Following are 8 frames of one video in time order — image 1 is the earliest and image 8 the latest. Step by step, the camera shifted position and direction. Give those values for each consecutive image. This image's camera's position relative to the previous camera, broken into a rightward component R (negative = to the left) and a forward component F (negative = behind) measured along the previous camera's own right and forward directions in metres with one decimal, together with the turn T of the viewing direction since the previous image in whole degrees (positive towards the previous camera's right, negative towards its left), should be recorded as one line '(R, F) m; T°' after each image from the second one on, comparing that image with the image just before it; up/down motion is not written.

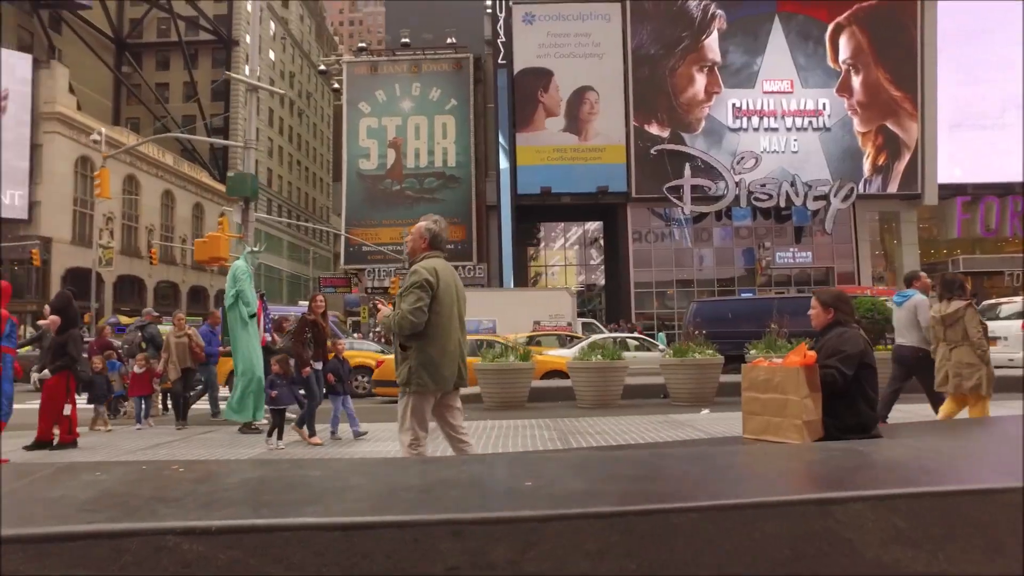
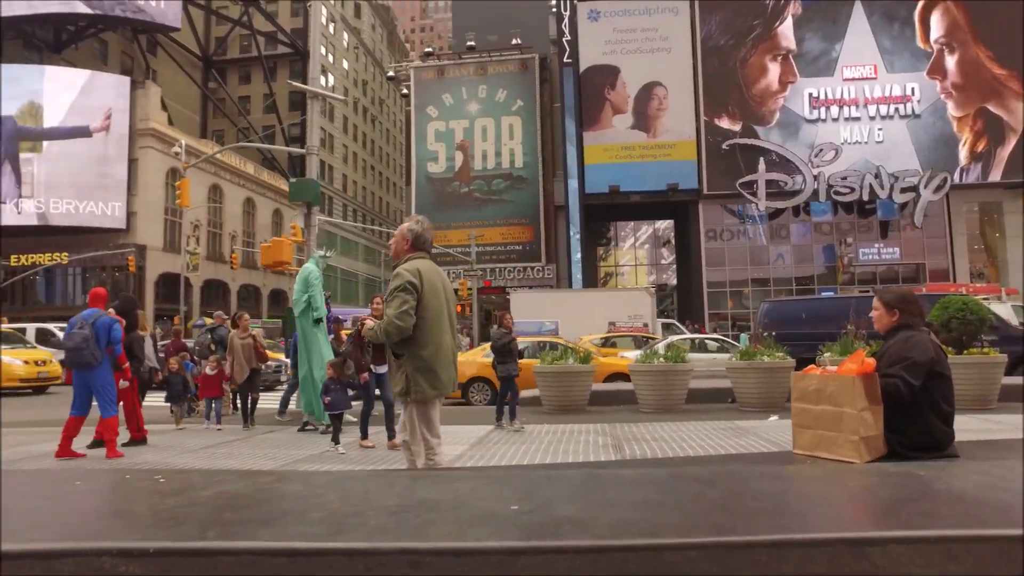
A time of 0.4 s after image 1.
(+0.2, +0.2) m; -6°
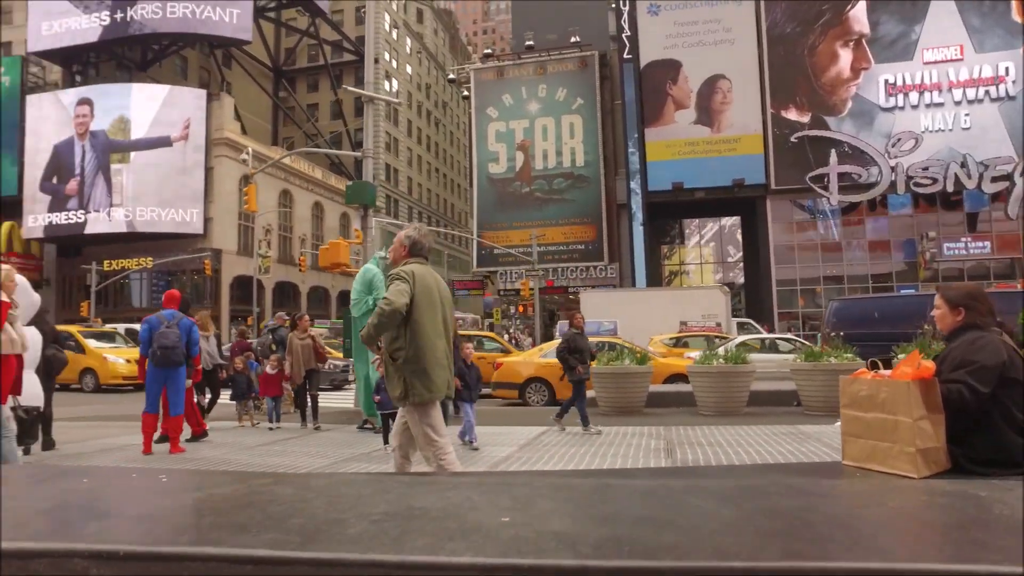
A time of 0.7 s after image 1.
(+0.2, +0.1) m; -6°
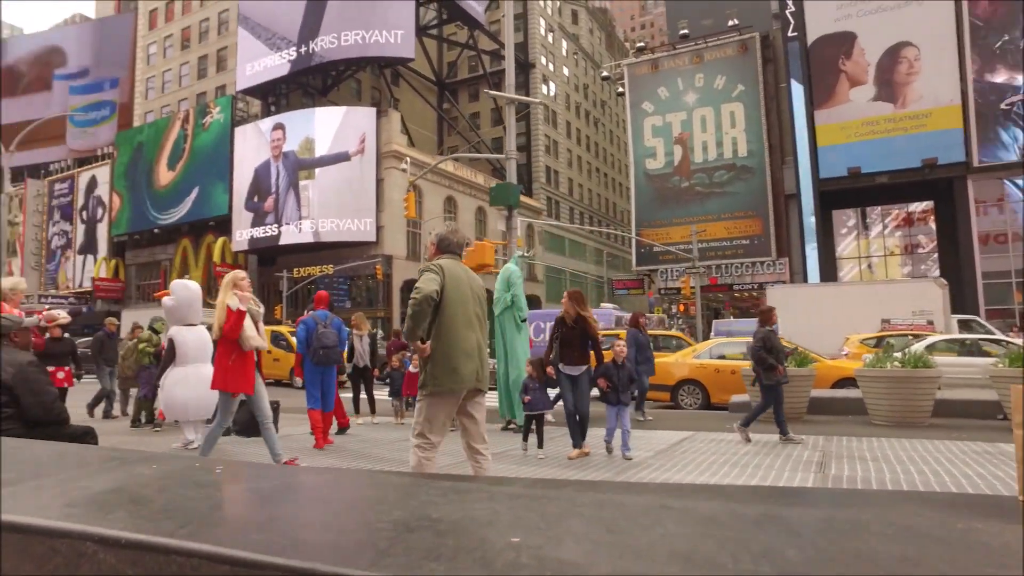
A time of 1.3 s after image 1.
(+0.3, +0.2) m; -14°
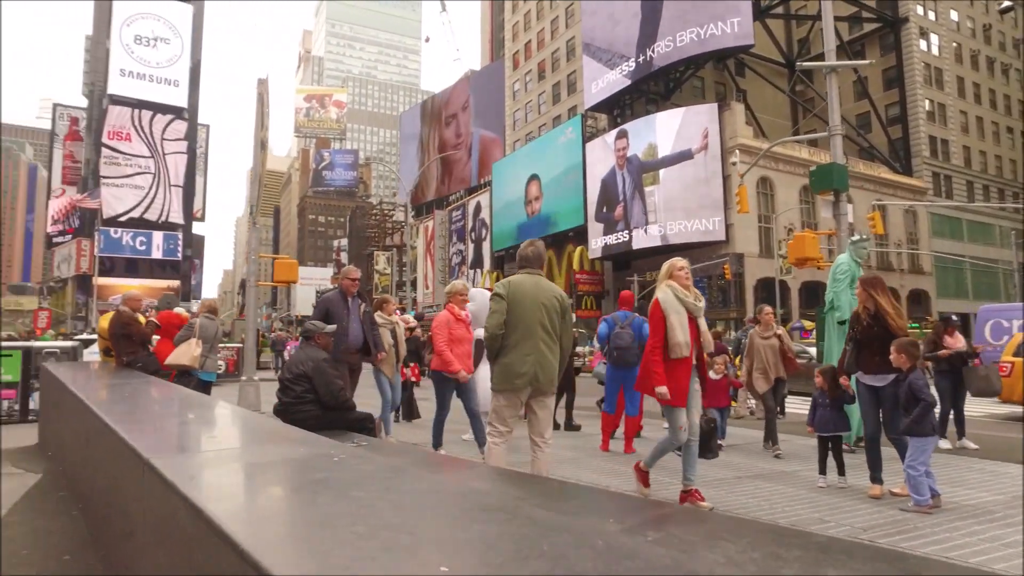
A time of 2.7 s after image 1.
(+0.8, +0.4) m; -30°
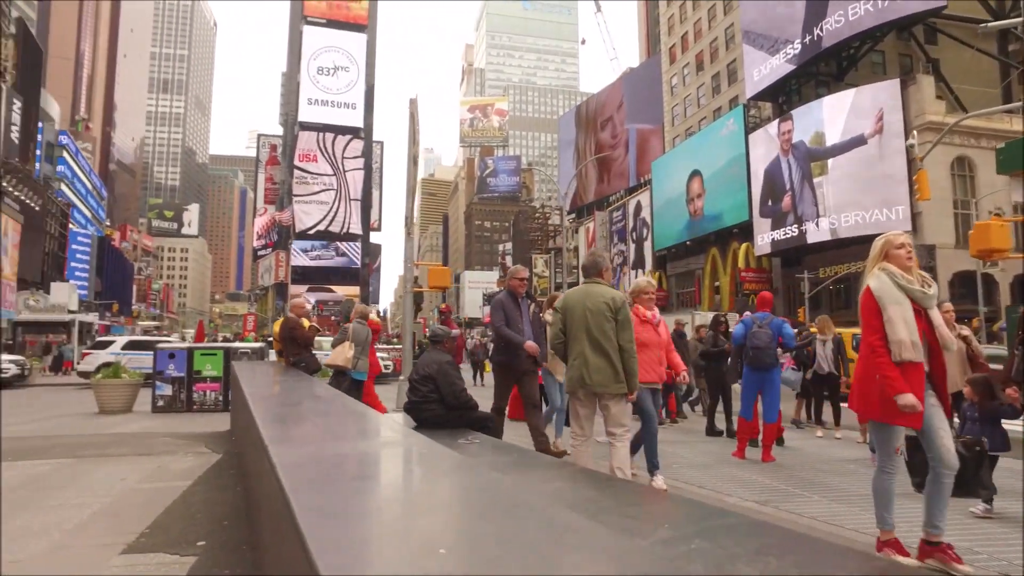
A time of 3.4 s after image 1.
(+0.4, -0.1) m; -14°
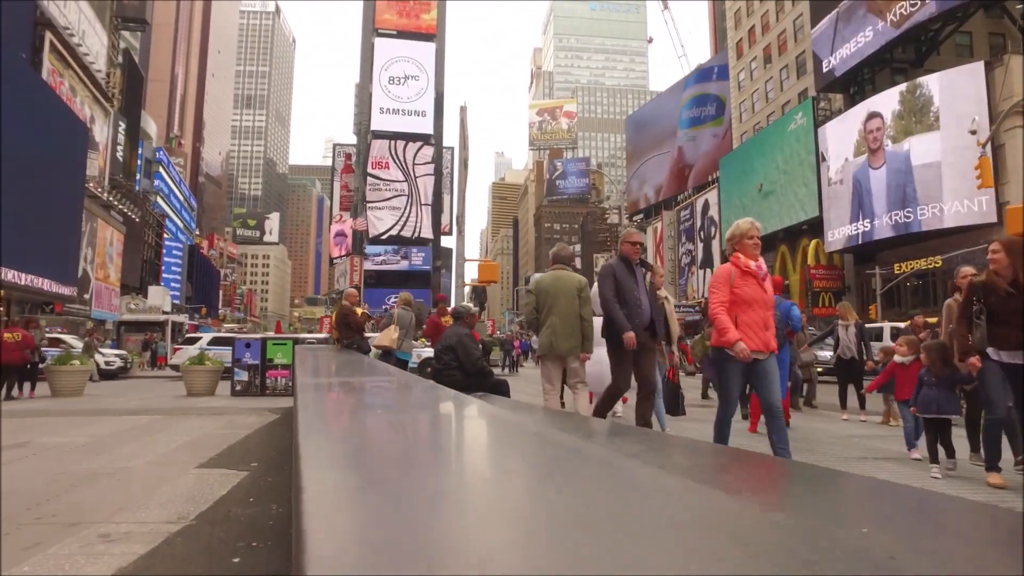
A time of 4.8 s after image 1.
(+0.5, -0.7) m; -6°
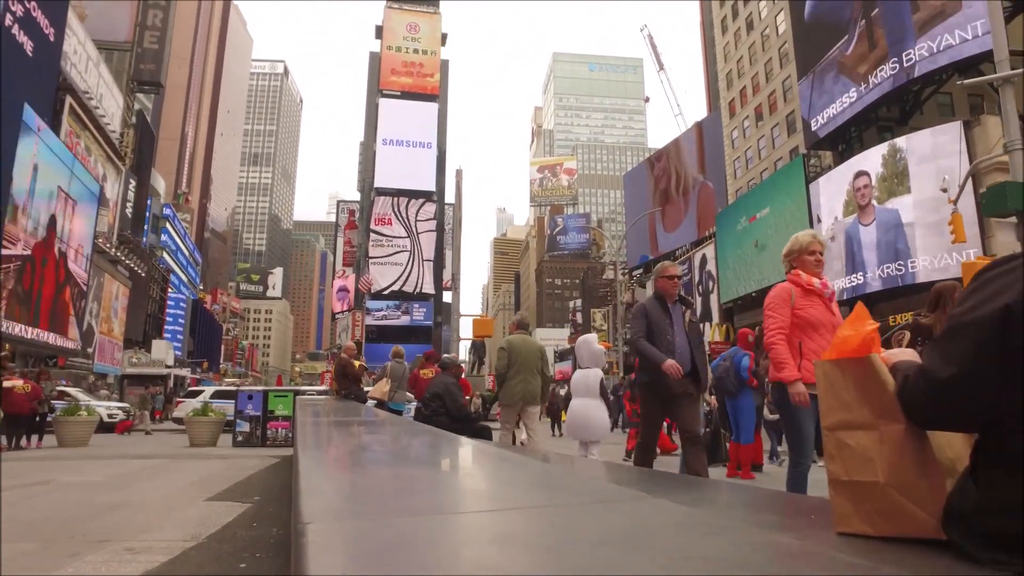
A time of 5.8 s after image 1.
(+0.2, -0.6) m; 0°
